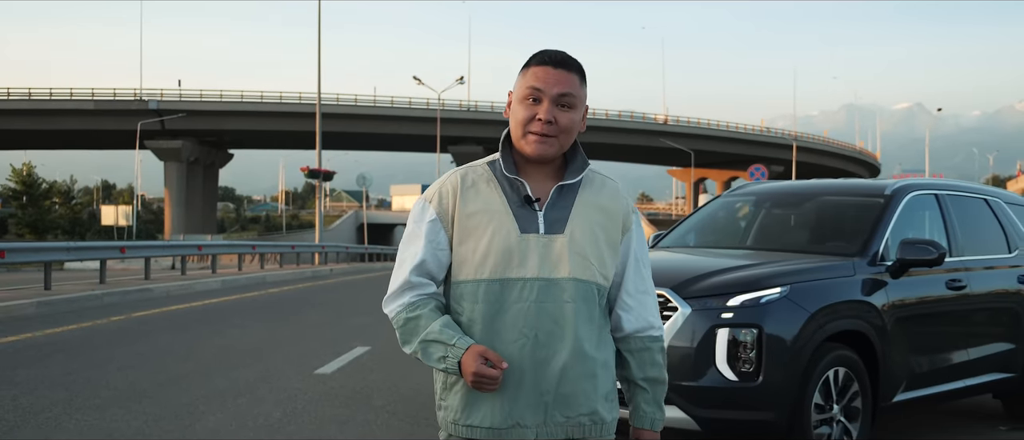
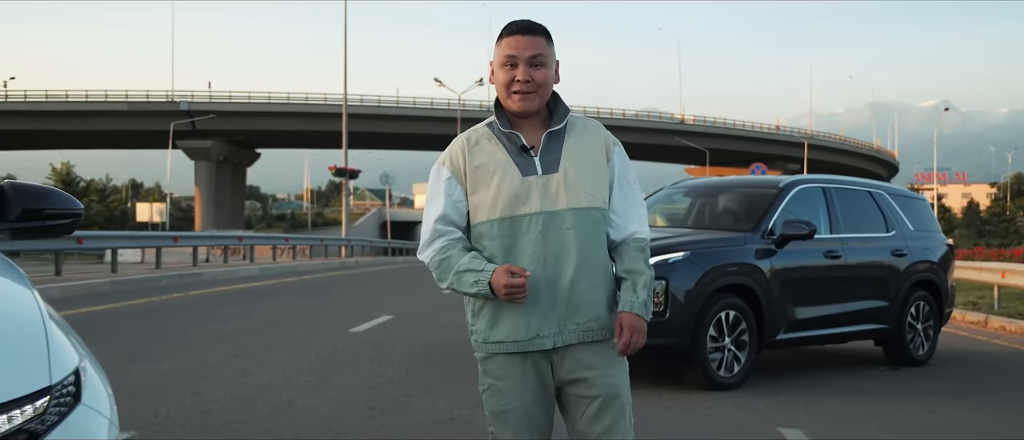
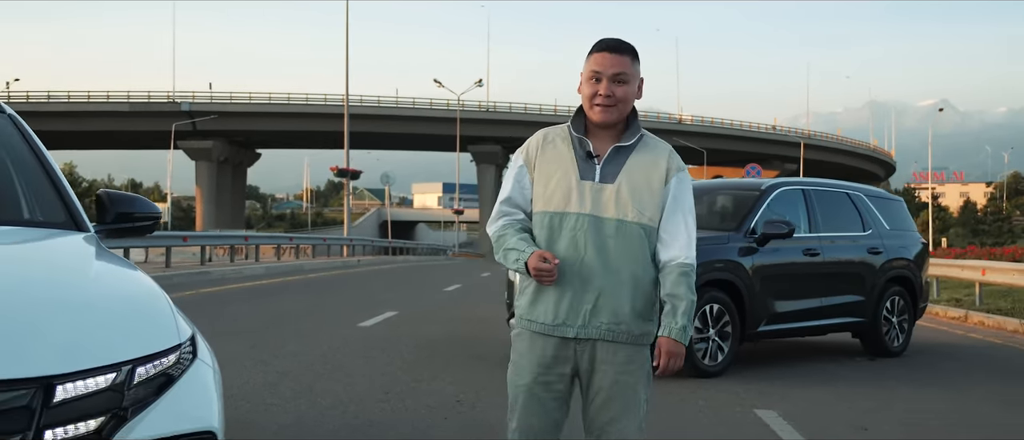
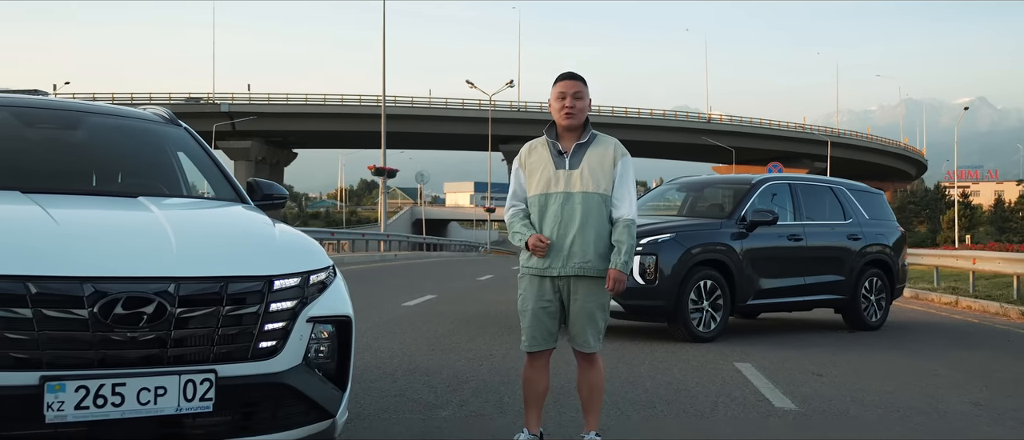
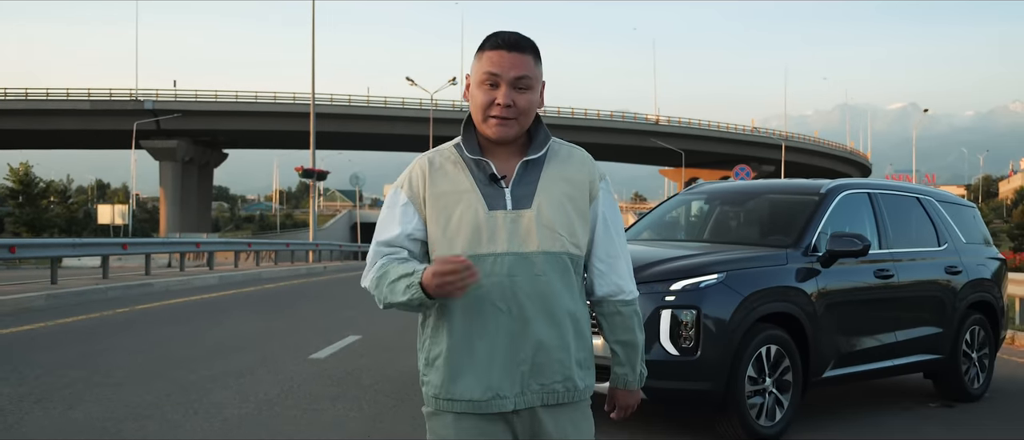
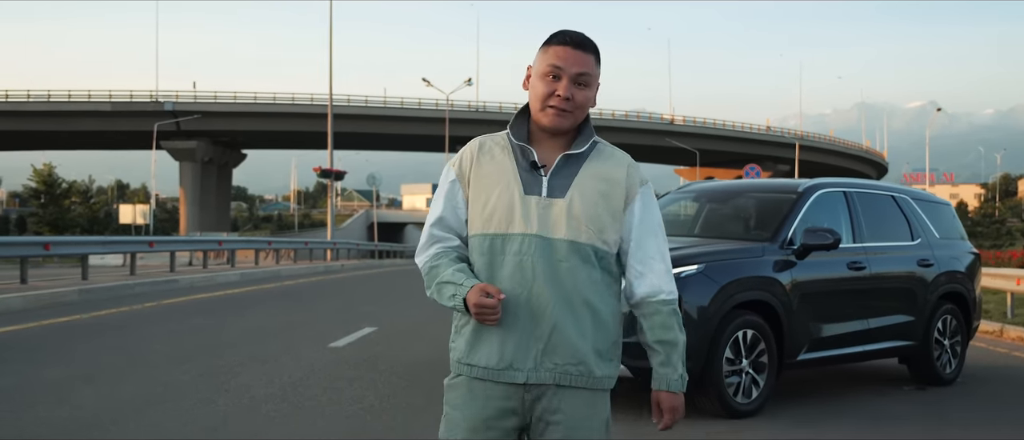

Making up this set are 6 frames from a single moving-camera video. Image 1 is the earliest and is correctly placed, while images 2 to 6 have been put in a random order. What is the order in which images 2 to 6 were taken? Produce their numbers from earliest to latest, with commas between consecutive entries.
5, 6, 2, 3, 4
